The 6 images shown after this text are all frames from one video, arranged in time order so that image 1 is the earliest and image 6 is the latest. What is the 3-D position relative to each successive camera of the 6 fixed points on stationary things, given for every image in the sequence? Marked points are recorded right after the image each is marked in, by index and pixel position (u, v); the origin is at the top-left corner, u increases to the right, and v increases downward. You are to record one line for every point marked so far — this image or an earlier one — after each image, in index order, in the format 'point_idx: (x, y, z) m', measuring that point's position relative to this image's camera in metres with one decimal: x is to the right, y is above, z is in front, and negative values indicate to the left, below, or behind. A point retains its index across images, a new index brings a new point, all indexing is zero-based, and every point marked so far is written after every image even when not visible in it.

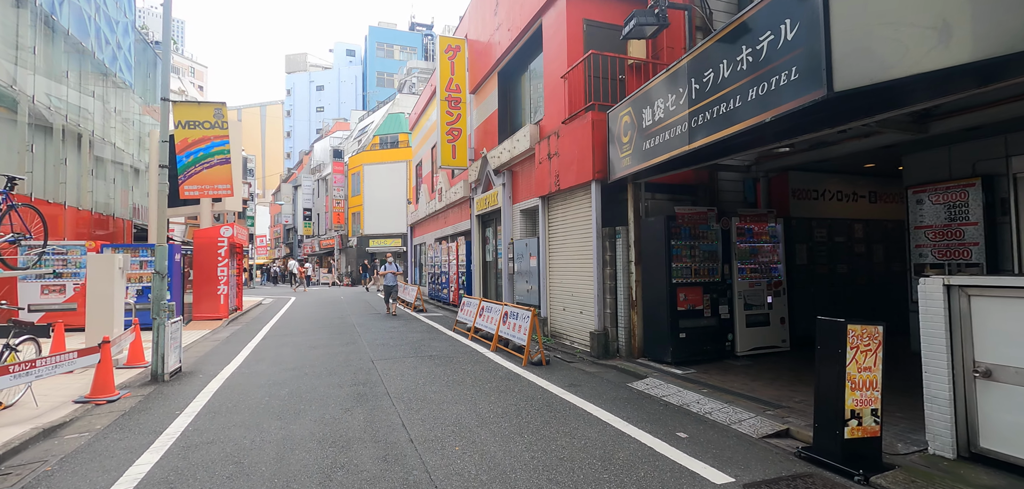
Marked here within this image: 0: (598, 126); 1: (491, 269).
0: (+1.4, +2.0, +8.4) m
1: (-0.6, -0.8, +14.7) m
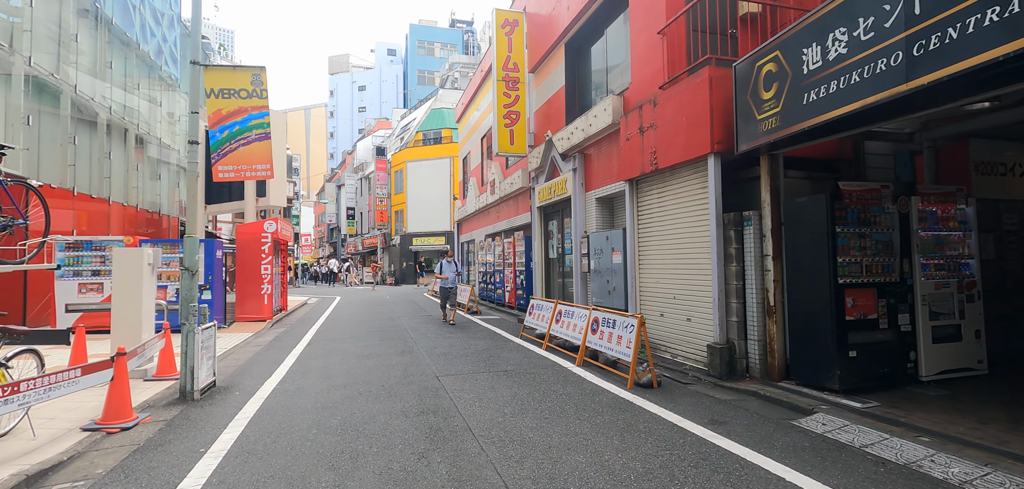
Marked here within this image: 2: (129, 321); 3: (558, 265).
0: (+2.7, +2.1, +6.6) m
1: (+1.2, -0.6, +13.1) m
2: (-5.8, -1.1, +7.5) m
3: (+1.2, -0.5, +13.0) m
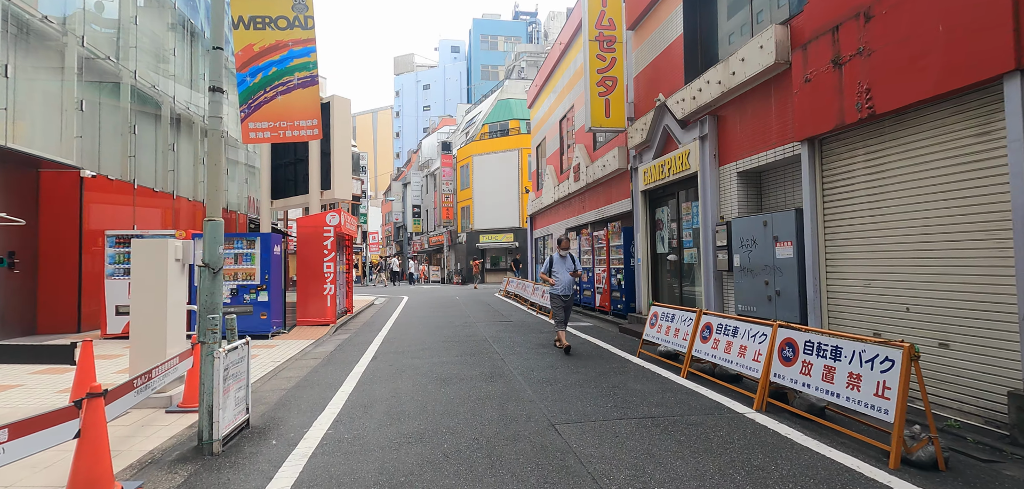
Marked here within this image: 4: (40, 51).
0: (+4.1, +2.3, +3.9) m
1: (+3.4, -0.5, +10.6) m
2: (-4.2, -1.0, +5.8) m
3: (+3.4, -0.4, +10.5) m
4: (-10.5, +4.3, +11.0) m
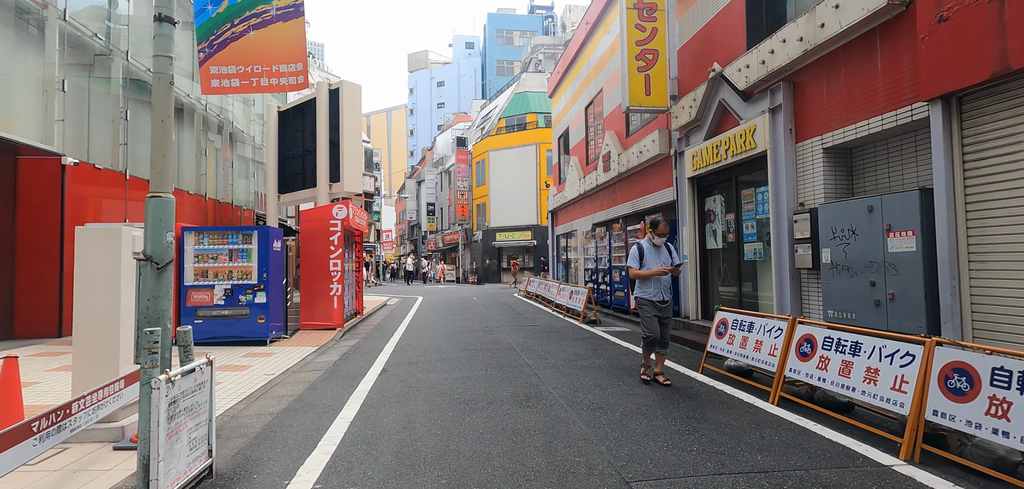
0: (+4.4, +2.4, +2.5) m
1: (+3.9, -0.3, +9.1) m
2: (-3.8, -0.9, +4.6) m
3: (+3.9, -0.3, +9.1) m
4: (-9.9, +4.4, +10.0) m
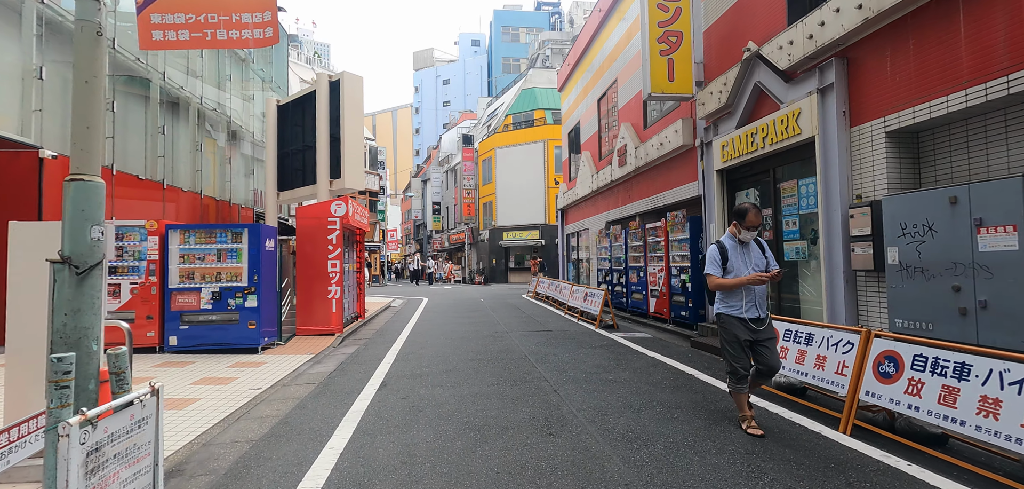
0: (+4.6, +2.4, +1.6) m
1: (+4.1, -0.3, +8.3) m
2: (-3.7, -0.9, +3.8) m
3: (+4.1, -0.2, +8.2) m
4: (-9.7, +4.4, +9.3) m
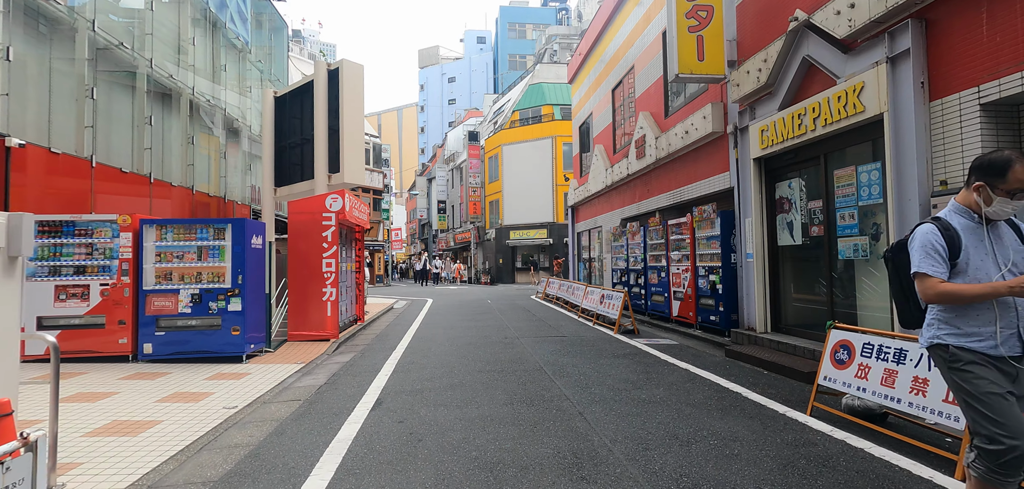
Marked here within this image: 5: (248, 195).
0: (+4.7, +2.4, +0.6) m
1: (+4.3, -0.3, +7.3) m
2: (-3.5, -0.9, +3.0) m
3: (+4.3, -0.2, +7.2) m
4: (-9.5, +4.5, +8.5) m
5: (-10.5, +2.0, +19.9) m
